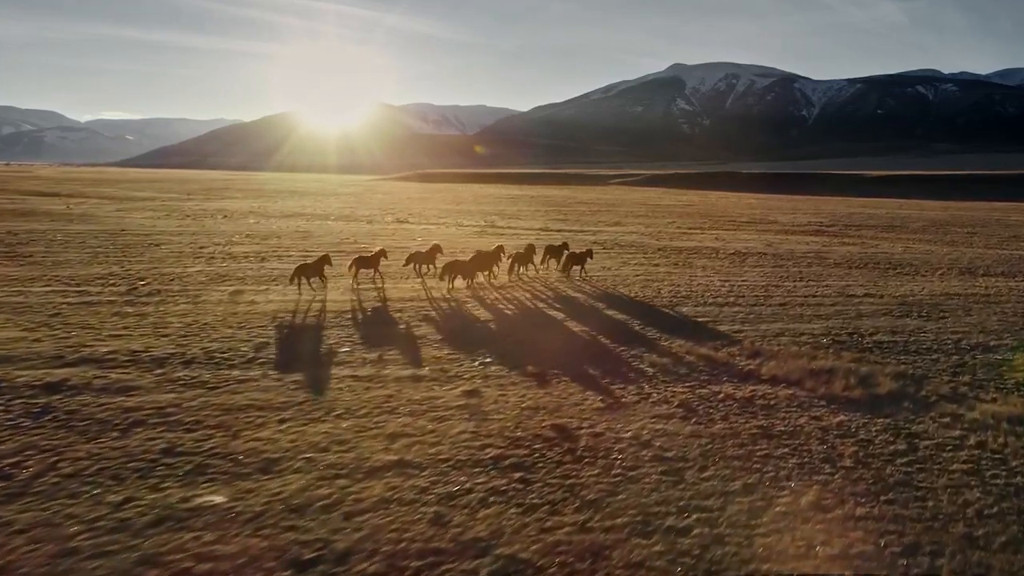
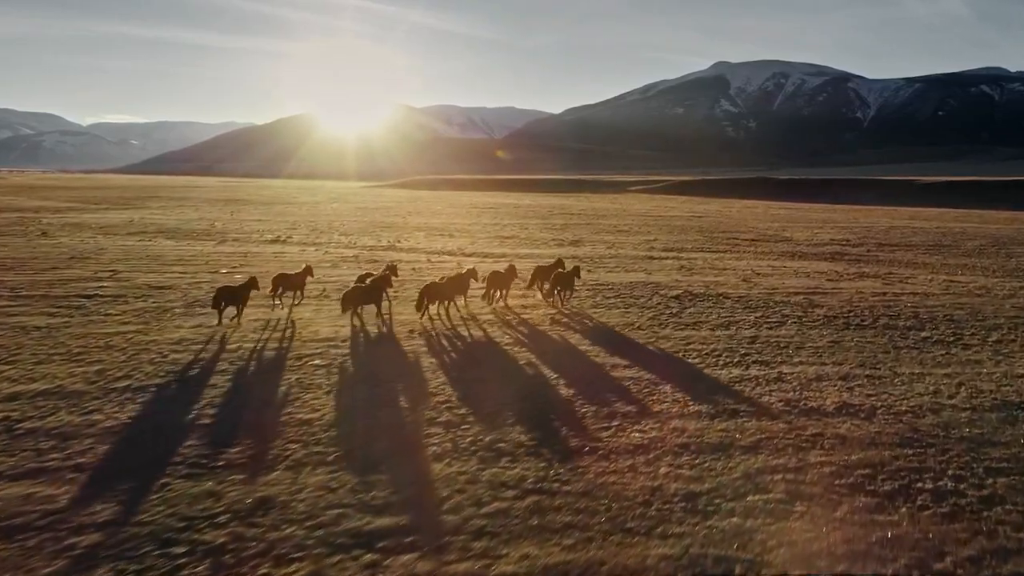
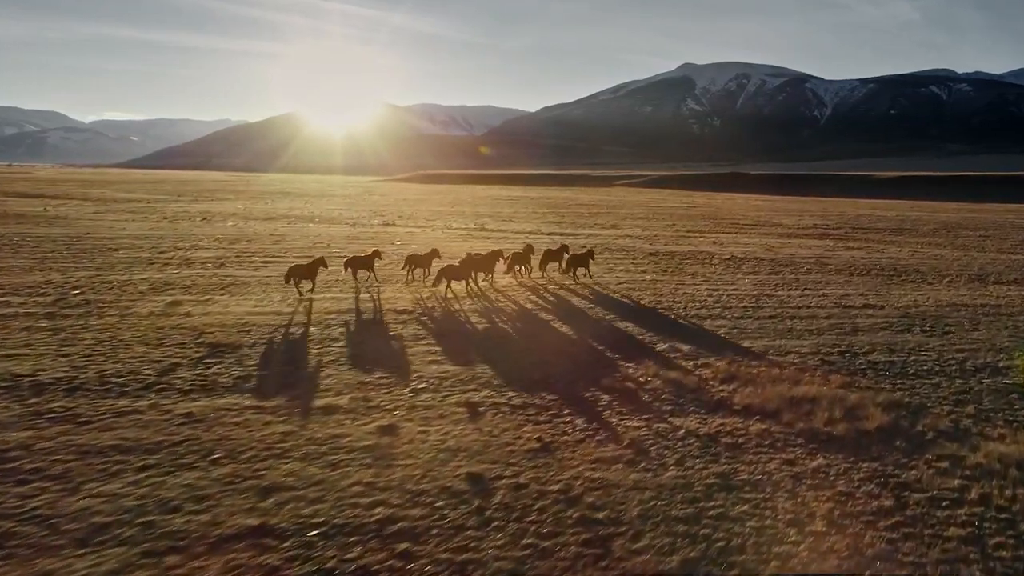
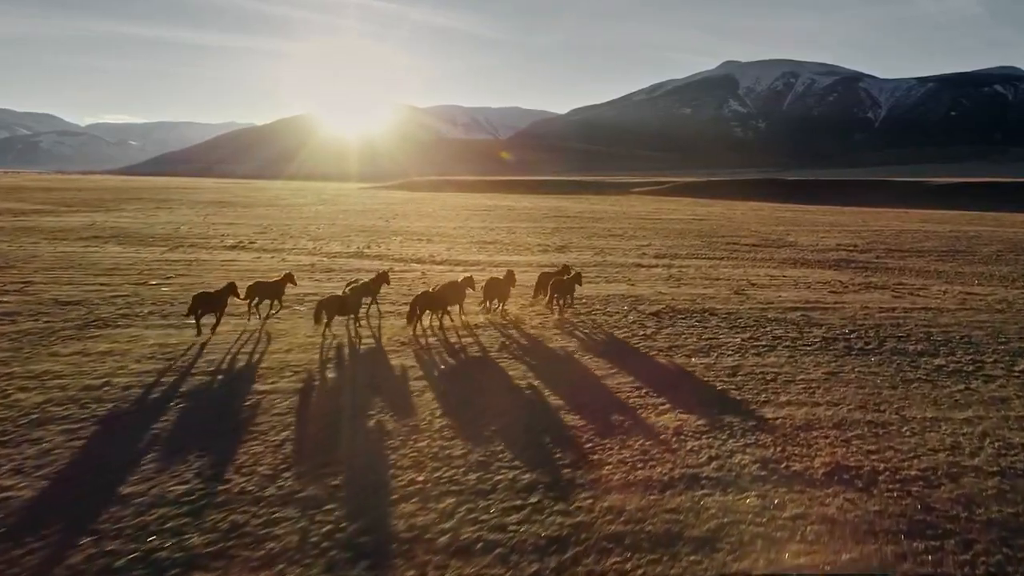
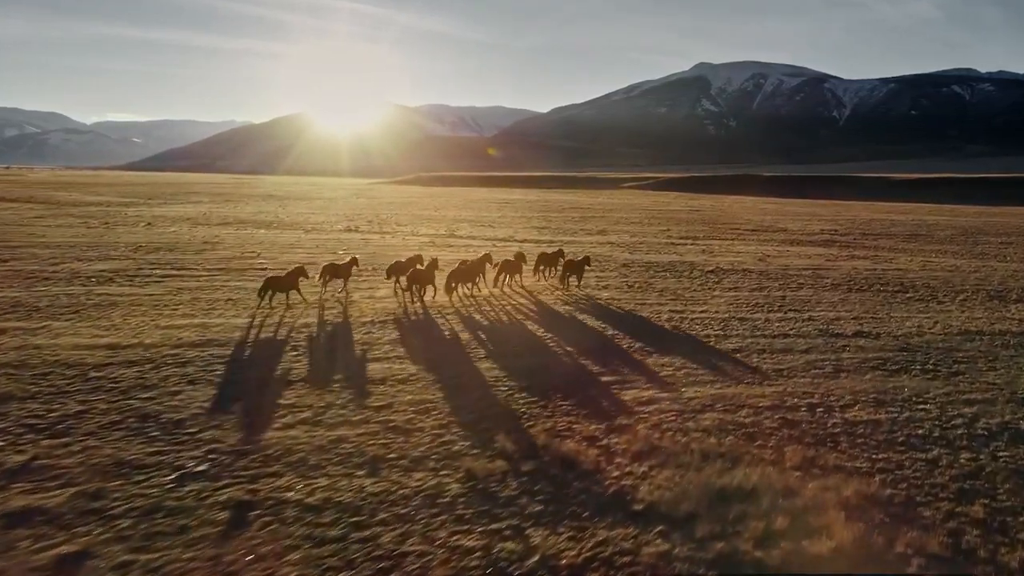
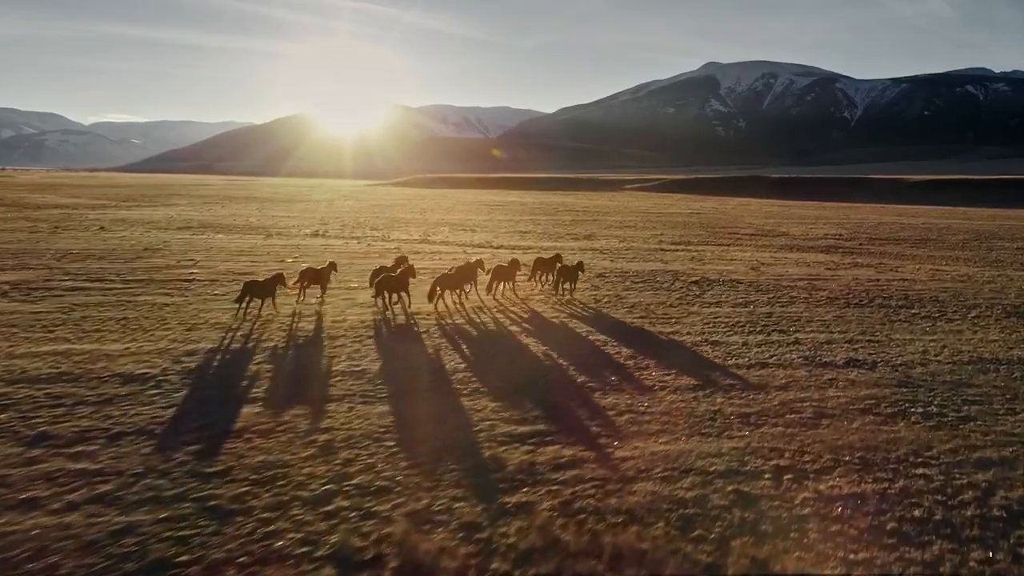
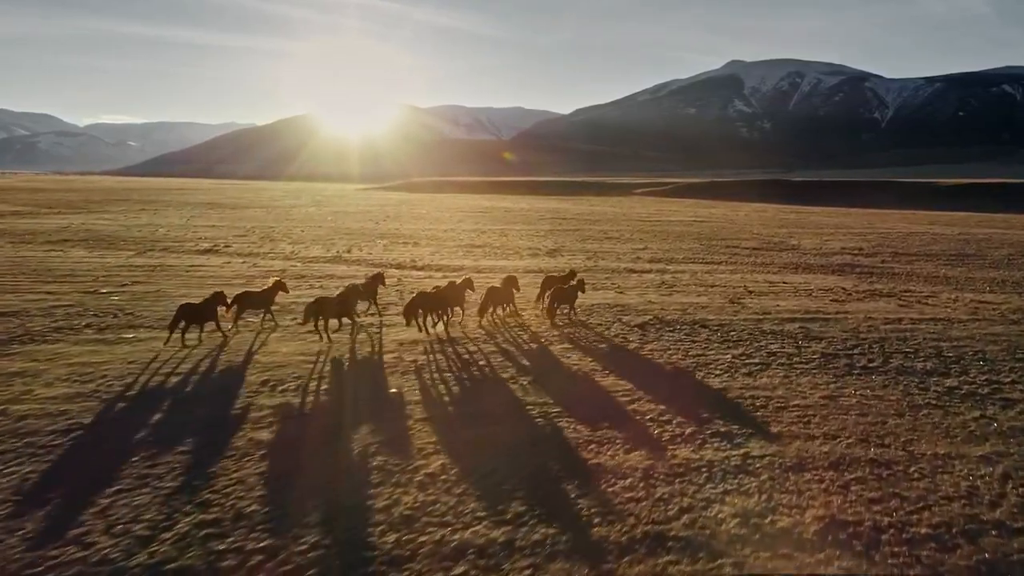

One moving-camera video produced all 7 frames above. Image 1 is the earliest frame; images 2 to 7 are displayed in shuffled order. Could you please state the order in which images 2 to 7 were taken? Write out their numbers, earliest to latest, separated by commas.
3, 5, 6, 2, 4, 7
